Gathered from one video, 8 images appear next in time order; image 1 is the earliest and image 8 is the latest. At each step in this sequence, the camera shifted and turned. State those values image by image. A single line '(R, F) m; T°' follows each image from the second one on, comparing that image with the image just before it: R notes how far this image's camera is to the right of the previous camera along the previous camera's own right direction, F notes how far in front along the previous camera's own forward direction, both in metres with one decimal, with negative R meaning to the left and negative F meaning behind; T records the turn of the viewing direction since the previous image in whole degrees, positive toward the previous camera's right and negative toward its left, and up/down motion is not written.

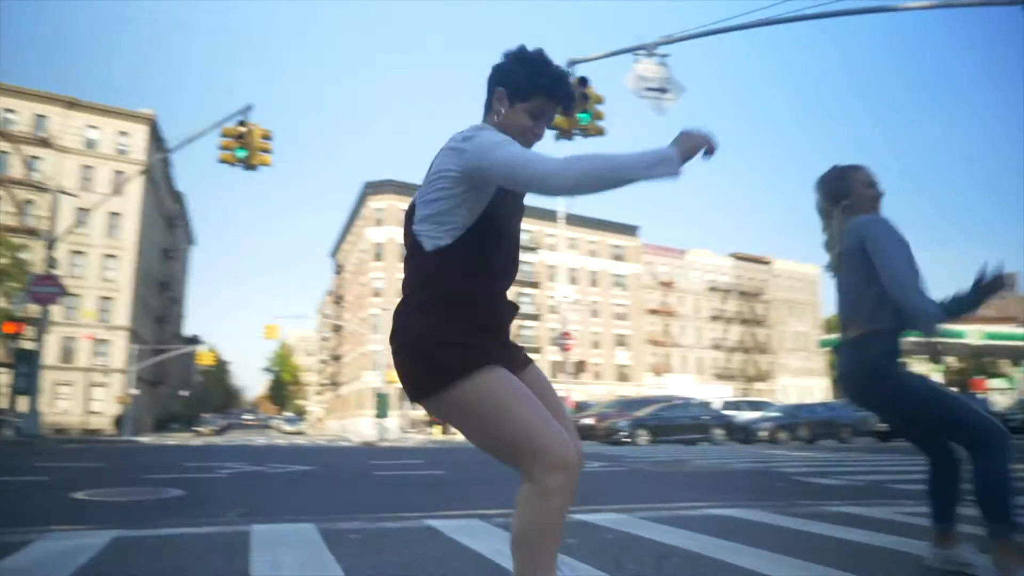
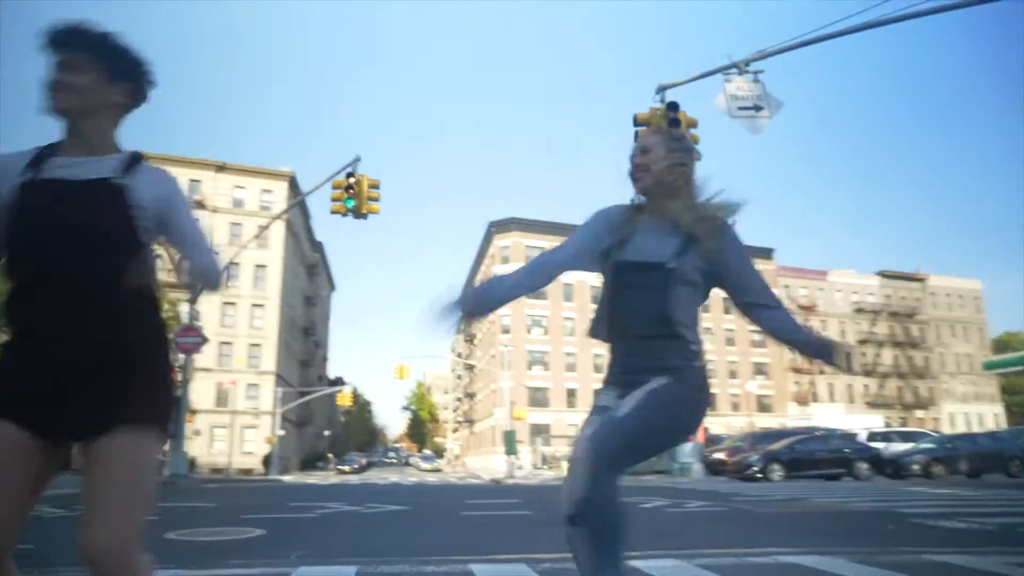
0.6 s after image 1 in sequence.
(+1.2, +0.2) m; -10°
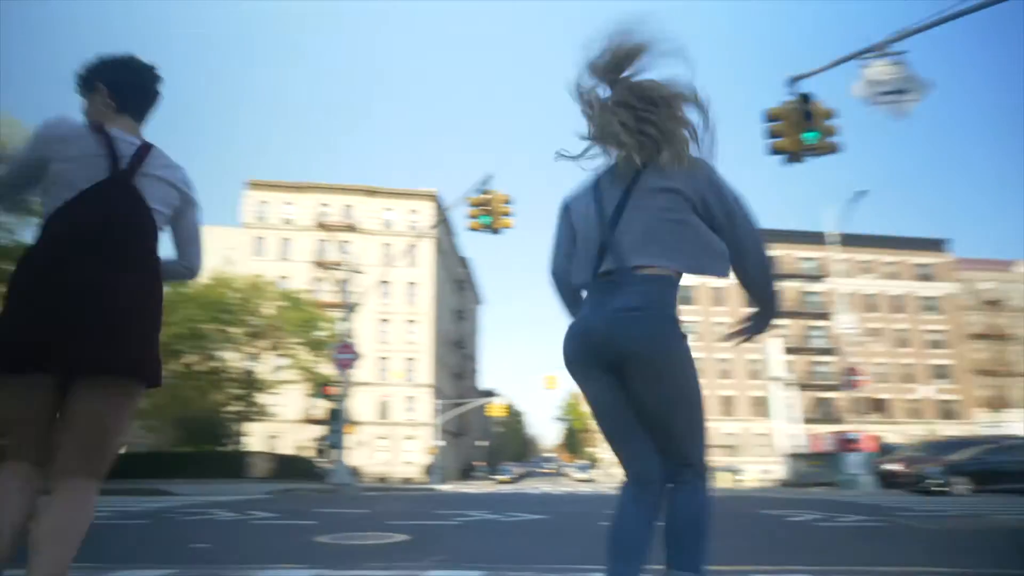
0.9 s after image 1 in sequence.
(+0.5, -0.1) m; -10°
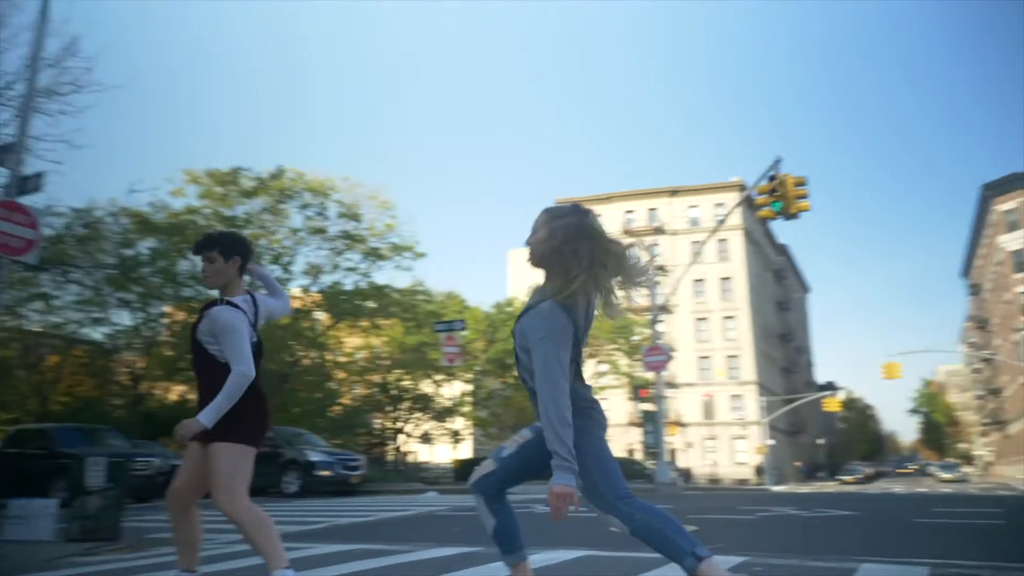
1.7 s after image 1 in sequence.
(+0.5, -0.7) m; -20°
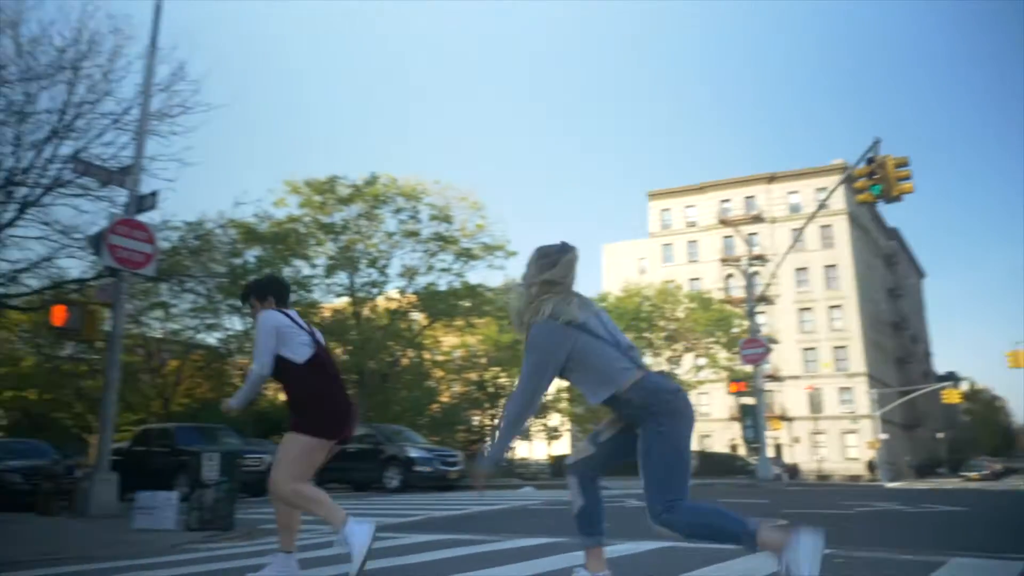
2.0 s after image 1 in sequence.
(+0.1, -0.2) m; -6°
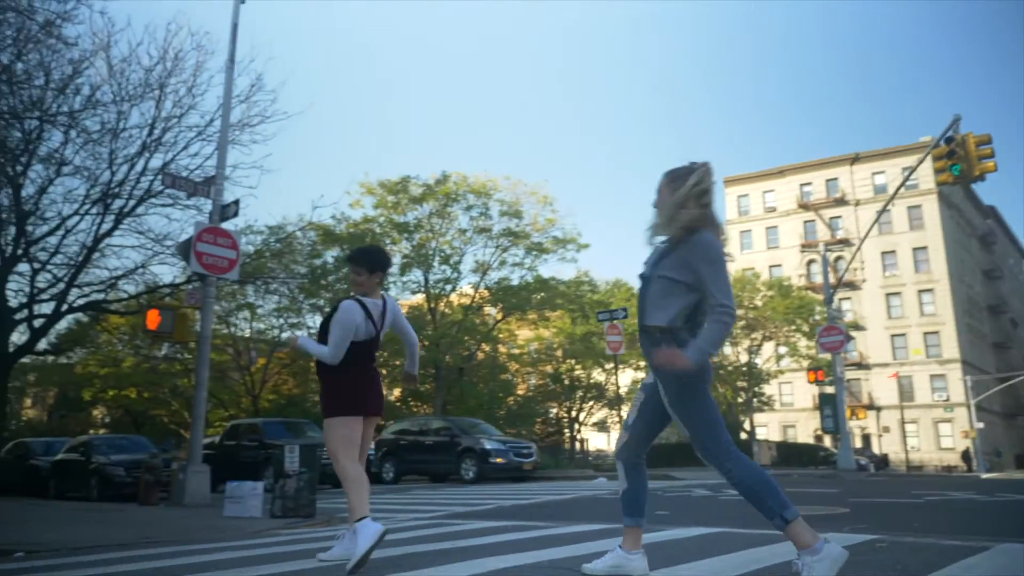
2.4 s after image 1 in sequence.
(+0.1, -0.2) m; -5°
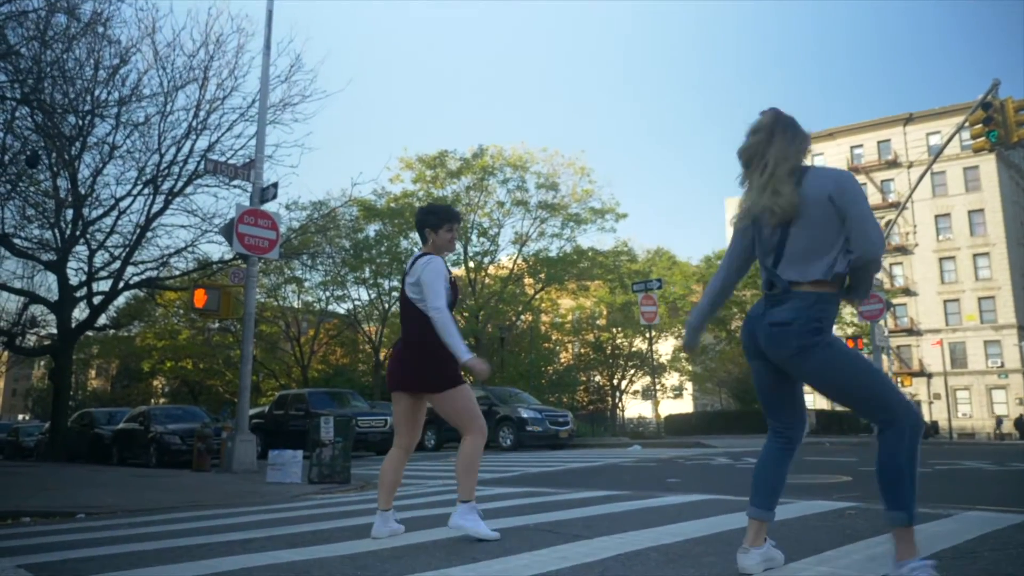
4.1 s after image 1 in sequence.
(+0.2, -0.3) m; -3°
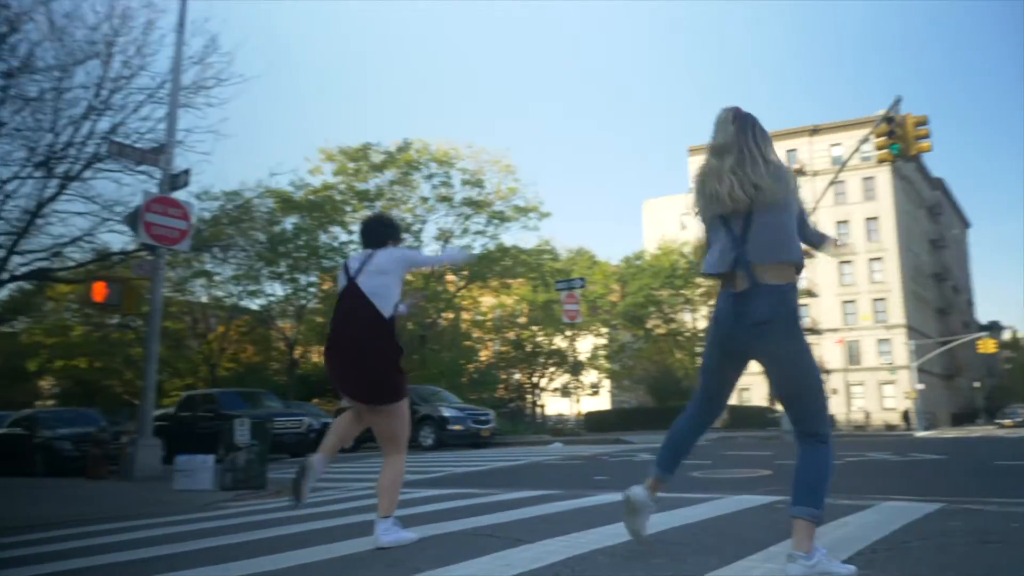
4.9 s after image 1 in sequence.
(-0.1, +0.2) m; +5°
